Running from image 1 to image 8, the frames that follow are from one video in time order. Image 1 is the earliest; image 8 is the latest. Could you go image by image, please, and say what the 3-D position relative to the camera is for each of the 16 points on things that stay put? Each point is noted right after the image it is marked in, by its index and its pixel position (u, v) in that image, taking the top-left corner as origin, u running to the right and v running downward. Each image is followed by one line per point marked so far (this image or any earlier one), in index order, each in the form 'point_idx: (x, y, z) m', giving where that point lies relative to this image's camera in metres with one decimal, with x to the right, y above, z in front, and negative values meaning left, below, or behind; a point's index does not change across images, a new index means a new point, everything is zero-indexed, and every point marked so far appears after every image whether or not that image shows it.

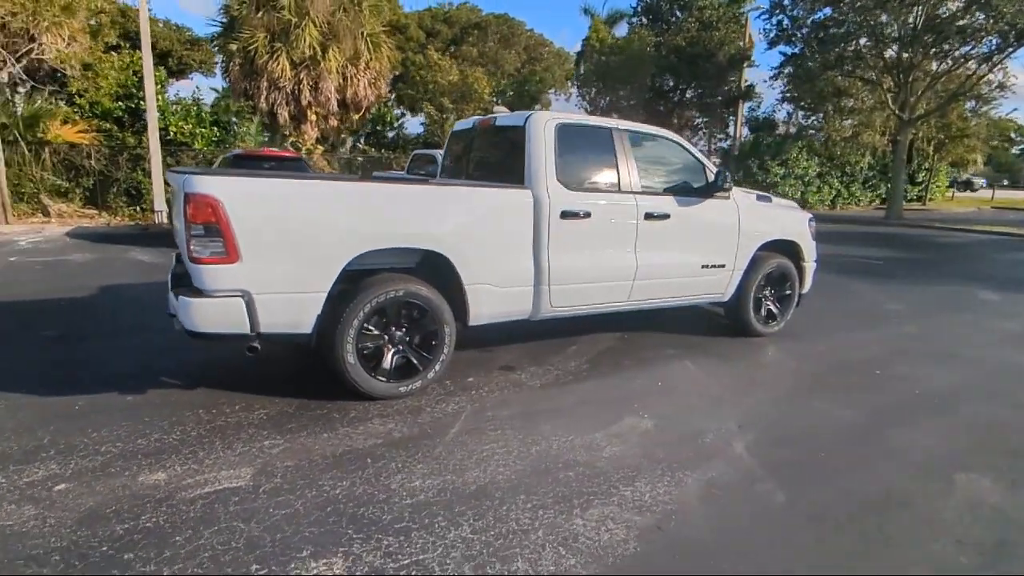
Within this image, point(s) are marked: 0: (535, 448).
0: (+0.2, -1.3, +4.8) m
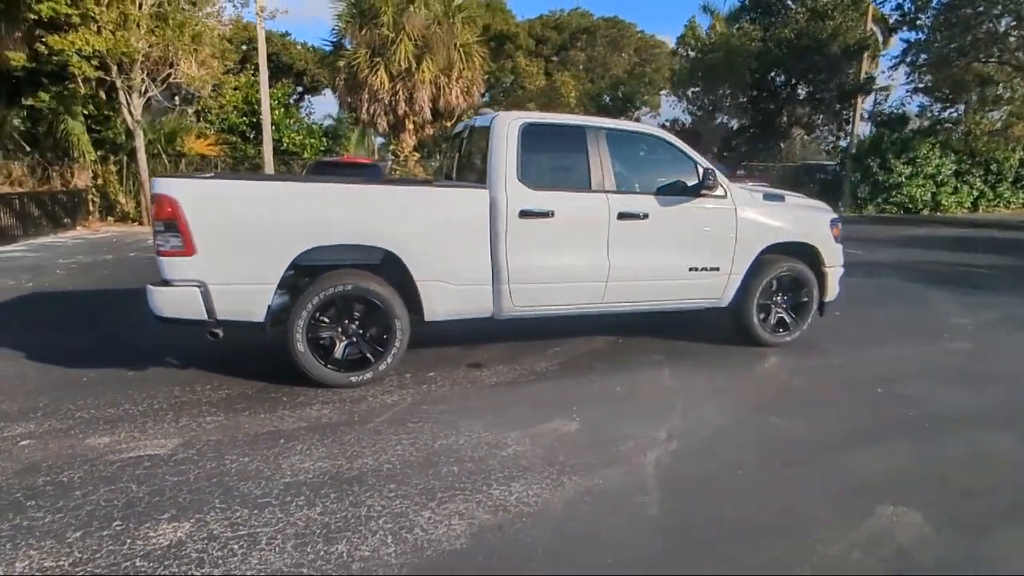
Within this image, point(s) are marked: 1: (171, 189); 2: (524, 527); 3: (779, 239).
0: (-0.6, -1.2, +4.9) m
1: (-3.0, +0.9, +5.4) m
2: (0.0, -1.5, +3.8) m
3: (+3.2, +0.6, +7.4) m
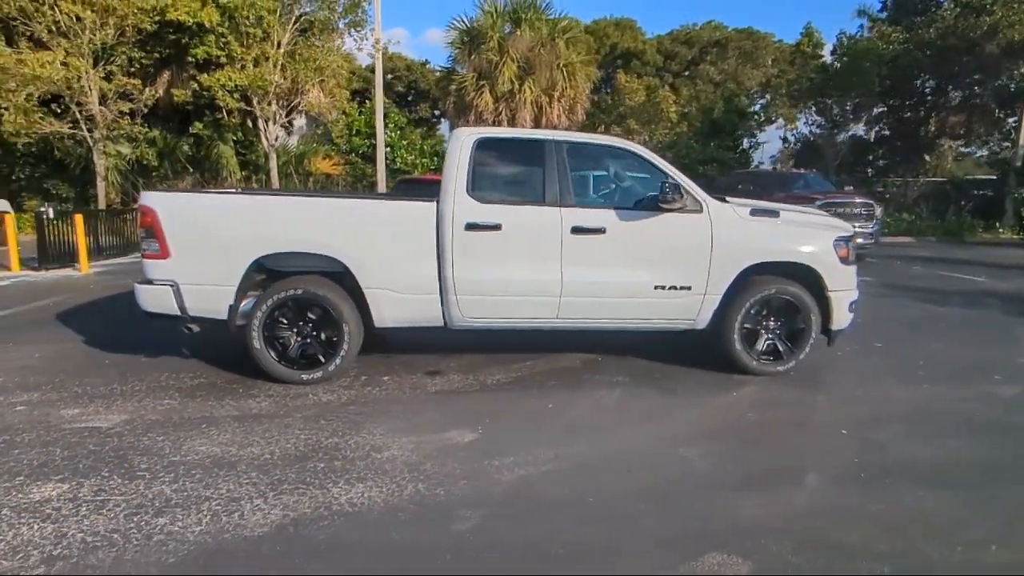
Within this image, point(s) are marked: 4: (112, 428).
0: (-1.5, -1.3, +5.2) m
1: (-3.7, +0.9, +6.2) m
2: (-1.2, -1.5, +3.9) m
3: (+2.8, +0.3, +6.7) m
4: (-3.6, -1.2, +5.4) m
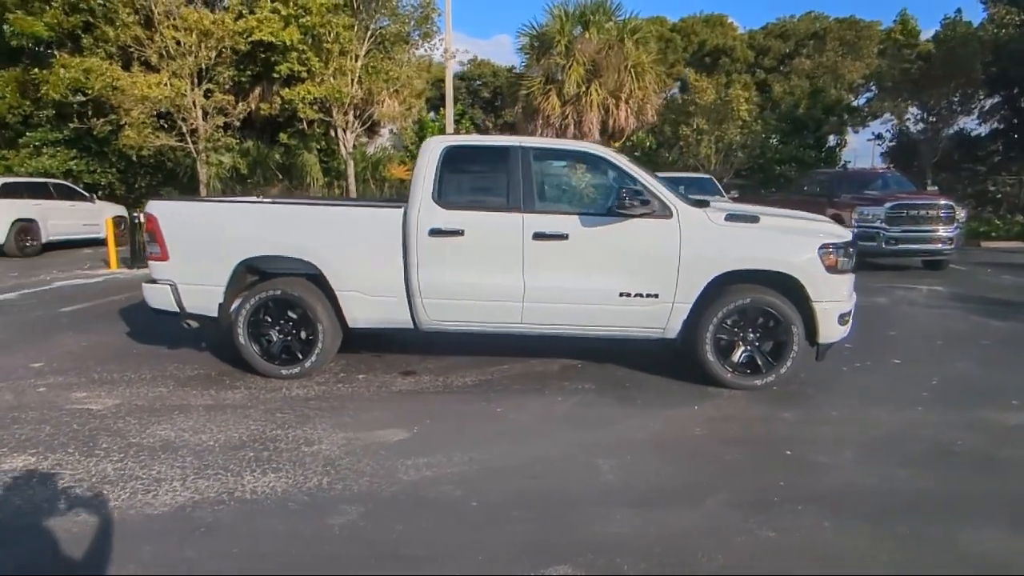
0: (-2.2, -1.3, +5.5) m
1: (-4.1, +0.9, +6.9) m
2: (-2.0, -1.5, +4.2) m
3: (+2.4, +0.2, +6.4) m
4: (-4.1, -1.2, +6.1) m
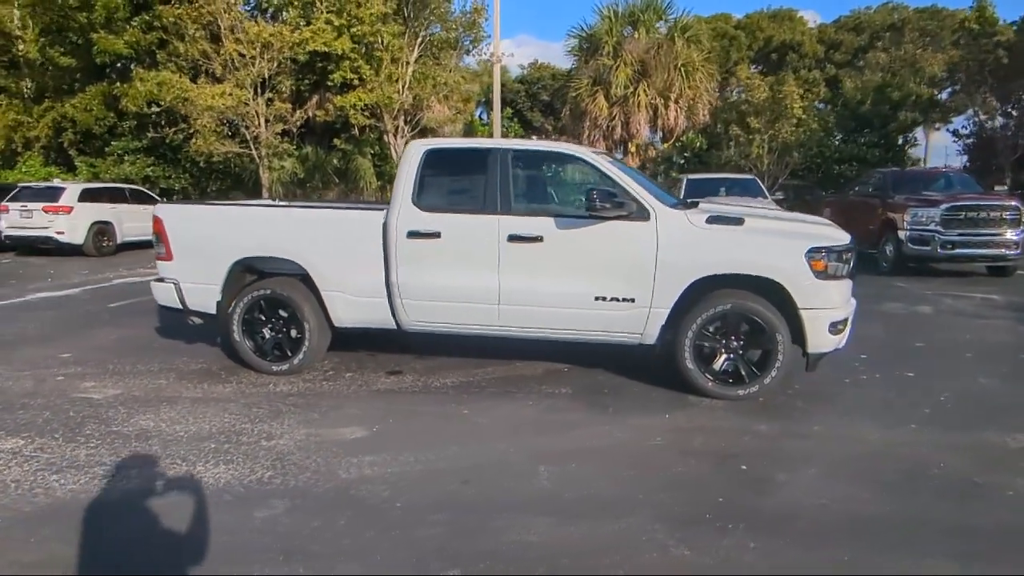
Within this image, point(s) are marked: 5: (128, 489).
0: (-2.5, -1.3, +5.7) m
1: (-4.3, +0.9, +7.3) m
2: (-2.5, -1.5, +4.4) m
3: (+2.1, +0.2, +6.1) m
4: (-4.4, -1.2, +6.5) m
5: (-2.9, -1.5, +4.5) m
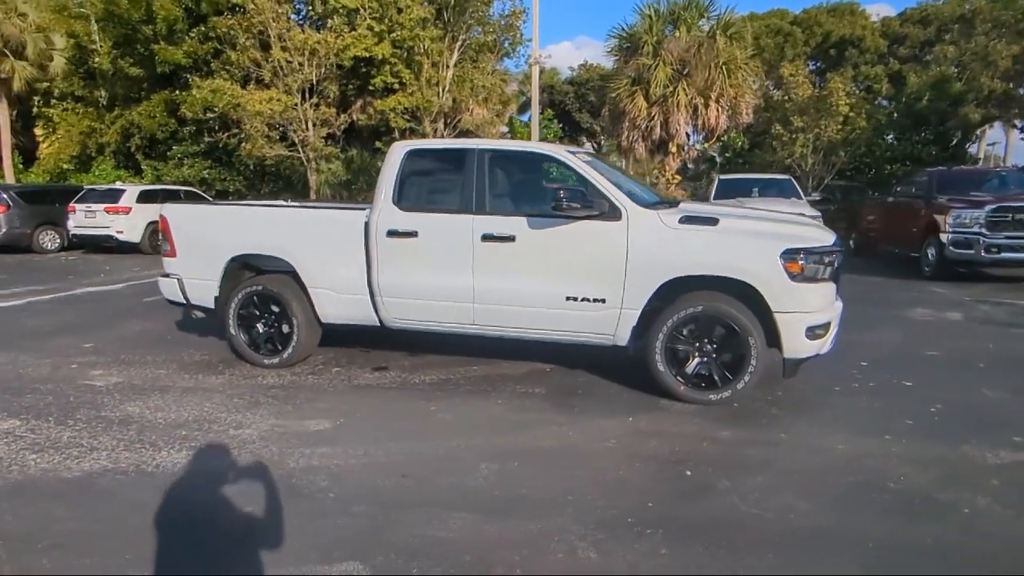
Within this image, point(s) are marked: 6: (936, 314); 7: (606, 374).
0: (-2.9, -1.2, +6.0) m
1: (-4.4, +1.0, +7.8) m
2: (-3.0, -1.5, +4.7) m
3: (+1.8, +0.1, +5.9) m
4: (-4.7, -1.1, +6.9) m
5: (-3.4, -1.4, +4.8) m
6: (+7.1, -0.4, +10.2) m
7: (+1.1, -1.0, +6.9) m
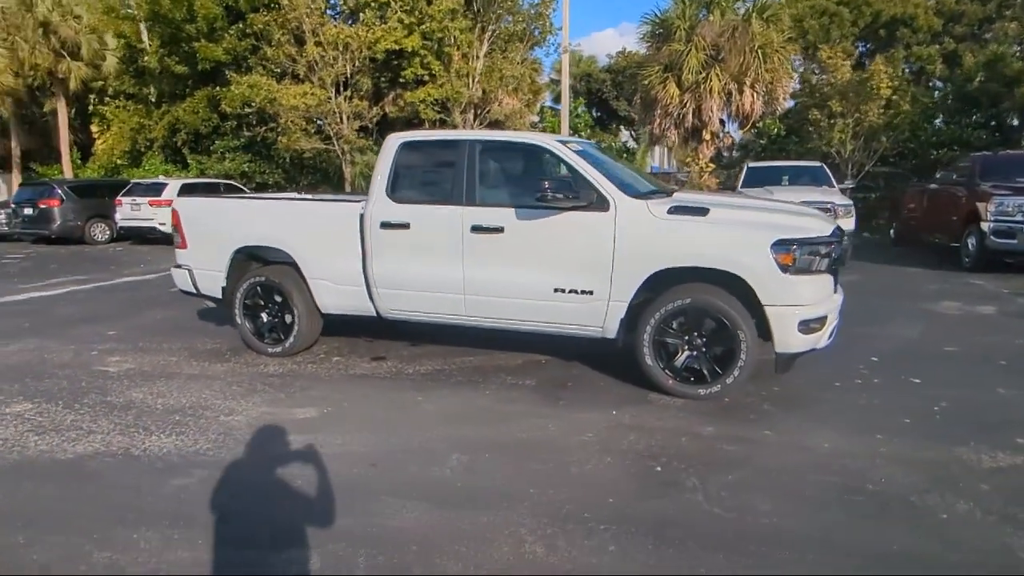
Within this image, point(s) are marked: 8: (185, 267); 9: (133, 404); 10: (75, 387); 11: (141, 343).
0: (-3.0, -1.1, +6.2) m
1: (-4.4, +1.1, +8.0) m
2: (-3.2, -1.4, +4.9) m
3: (+1.6, +0.2, +5.8) m
4: (-4.8, -1.0, +7.3) m
5: (-3.6, -1.4, +5.1) m
6: (+7.3, -0.3, +9.7) m
7: (+1.0, -0.9, +6.8) m
8: (-4.3, +0.3, +8.1) m
9: (-3.9, -1.2, +6.2) m
10: (-4.9, -1.1, +6.8) m
11: (-5.3, -0.8, +8.6) m
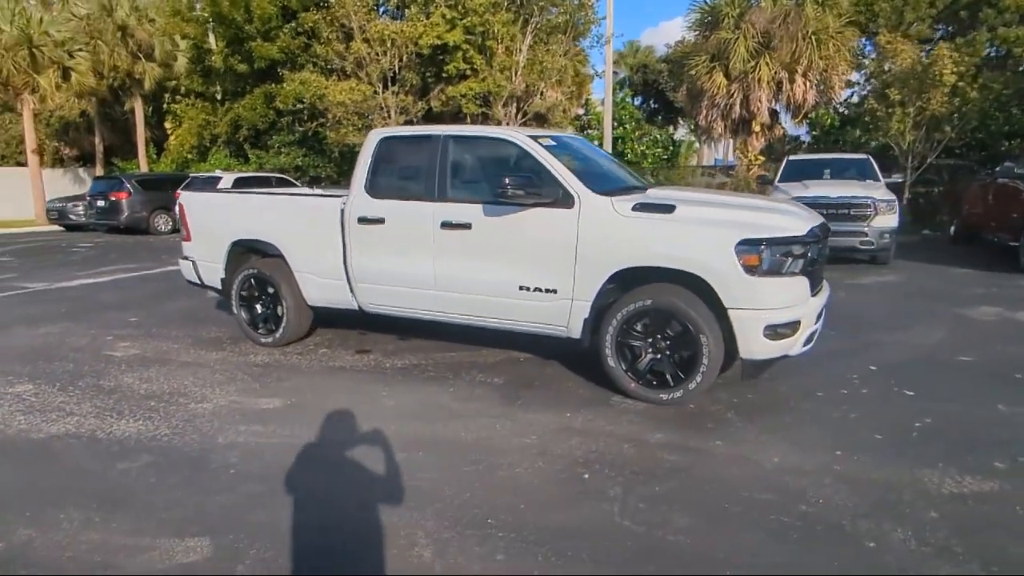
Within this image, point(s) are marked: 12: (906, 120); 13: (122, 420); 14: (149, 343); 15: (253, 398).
0: (-3.4, -1.1, +6.4) m
1: (-4.6, +1.3, +8.4) m
2: (-3.7, -1.3, +5.2) m
3: (+1.2, +0.2, +5.6) m
4: (-5.0, -0.9, +7.7) m
5: (-4.0, -1.3, +5.4) m
6: (+7.2, -0.4, +8.9) m
7: (+0.7, -0.9, +6.6) m
8: (-4.5, +0.4, +8.4) m
9: (-4.2, -1.1, +6.5) m
10: (-5.2, -1.0, +7.2) m
11: (-5.4, -0.6, +9.1) m
12: (+13.0, +5.5, +19.9) m
13: (-3.6, -1.2, +5.6) m
14: (-5.0, -0.8, +8.3) m
15: (-2.6, -1.1, +6.1) m
